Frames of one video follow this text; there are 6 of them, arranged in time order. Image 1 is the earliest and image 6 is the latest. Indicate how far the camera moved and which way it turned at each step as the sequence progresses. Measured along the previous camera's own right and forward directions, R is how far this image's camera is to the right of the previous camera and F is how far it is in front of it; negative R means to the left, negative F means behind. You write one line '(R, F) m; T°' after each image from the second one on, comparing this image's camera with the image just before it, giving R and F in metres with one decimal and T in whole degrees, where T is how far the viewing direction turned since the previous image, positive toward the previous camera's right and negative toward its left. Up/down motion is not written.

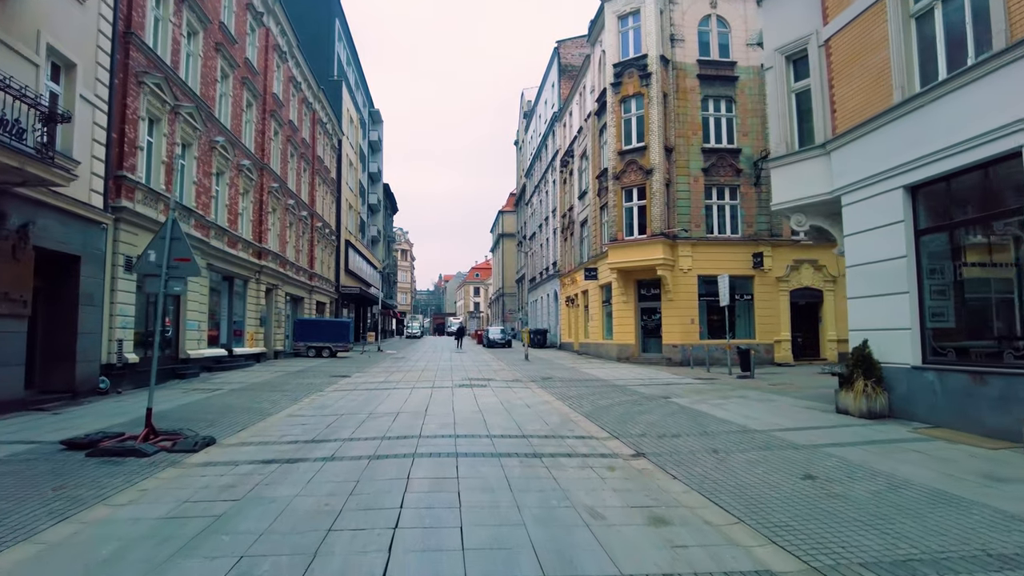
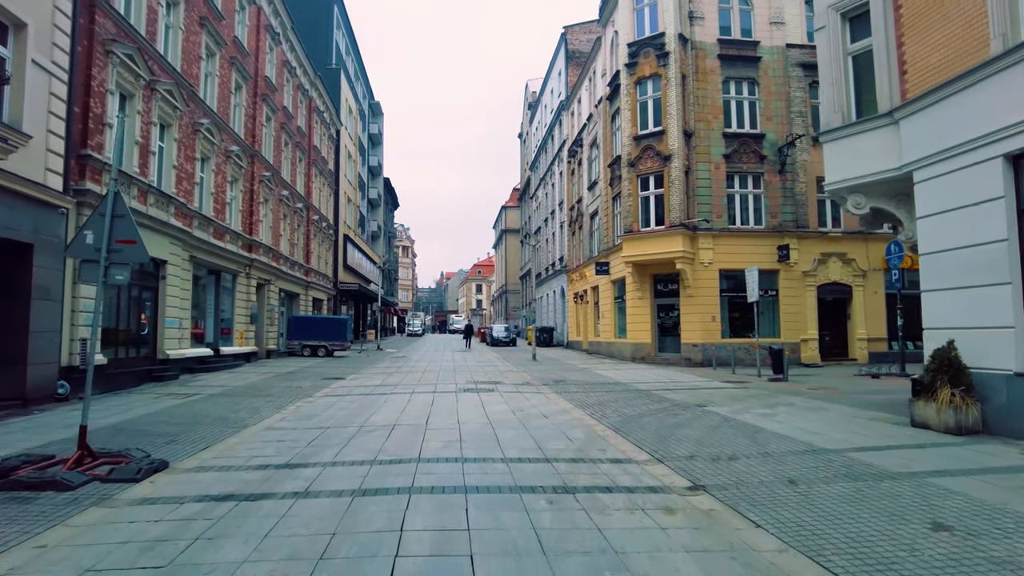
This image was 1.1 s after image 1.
(-0.2, +1.7) m; 0°
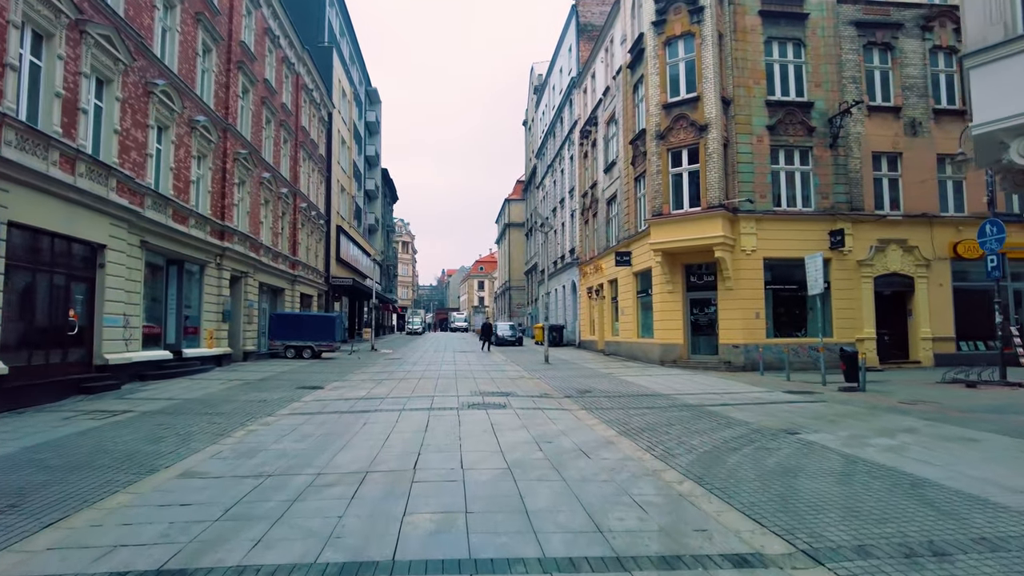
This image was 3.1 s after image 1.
(-0.3, +3.2) m; 0°
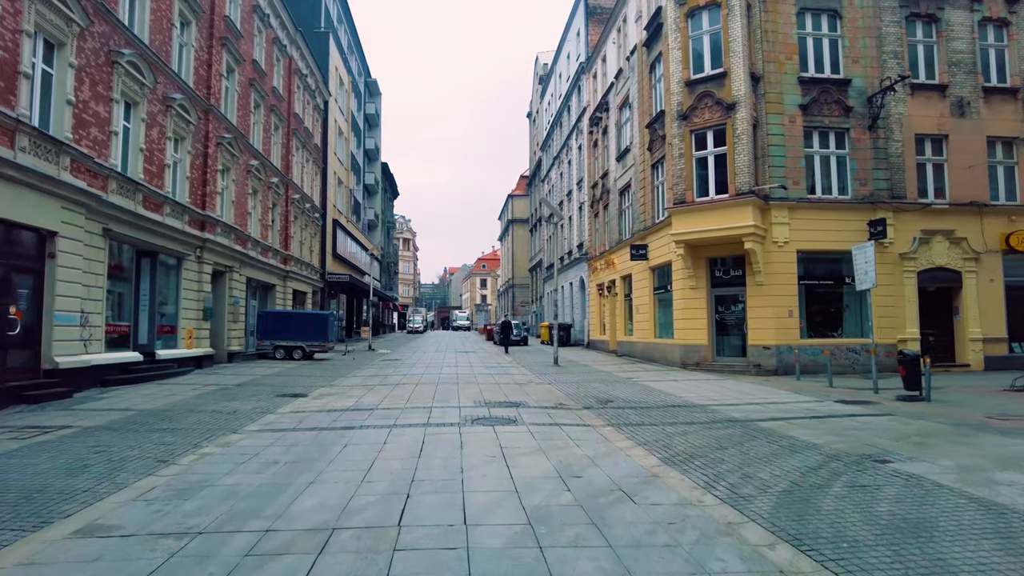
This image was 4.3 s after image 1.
(-0.2, +1.9) m; 0°
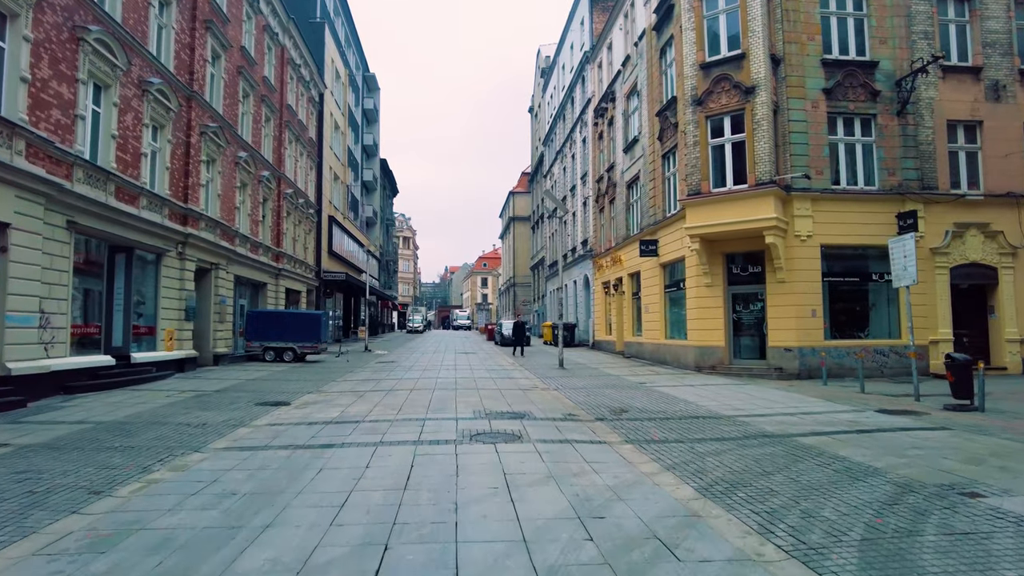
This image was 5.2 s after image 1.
(0.0, +1.3) m; 0°
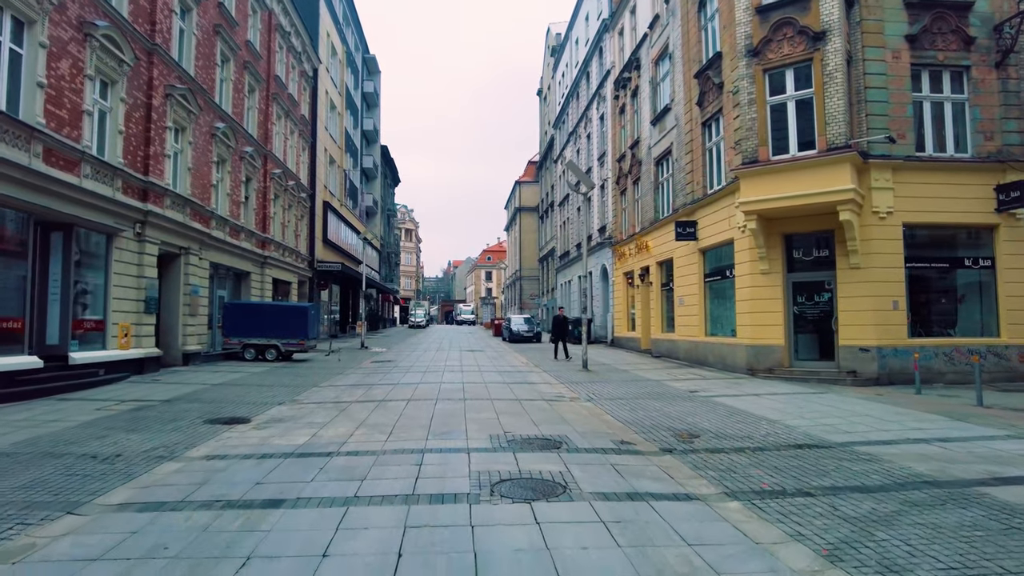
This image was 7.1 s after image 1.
(-0.3, +3.0) m; 0°
